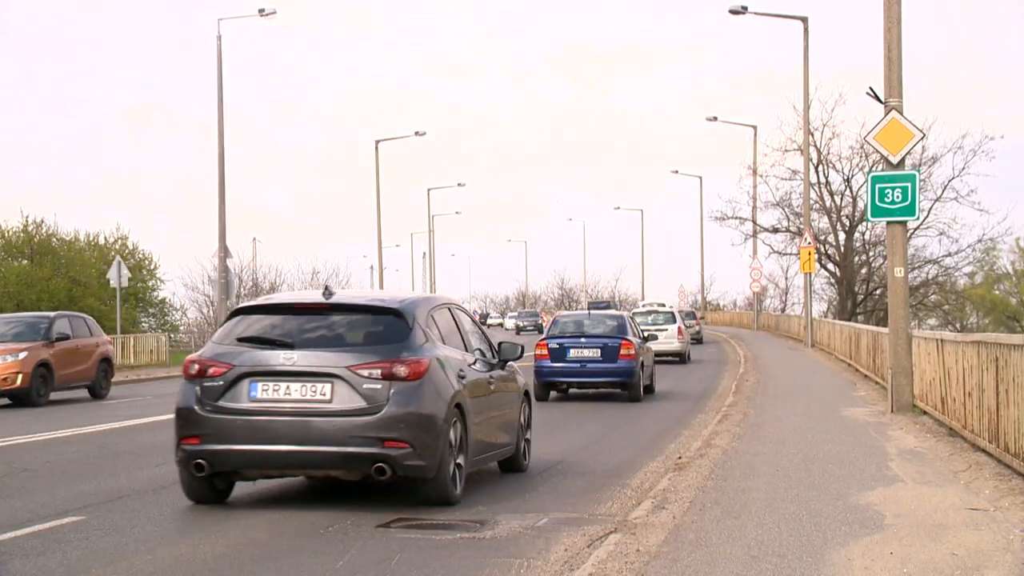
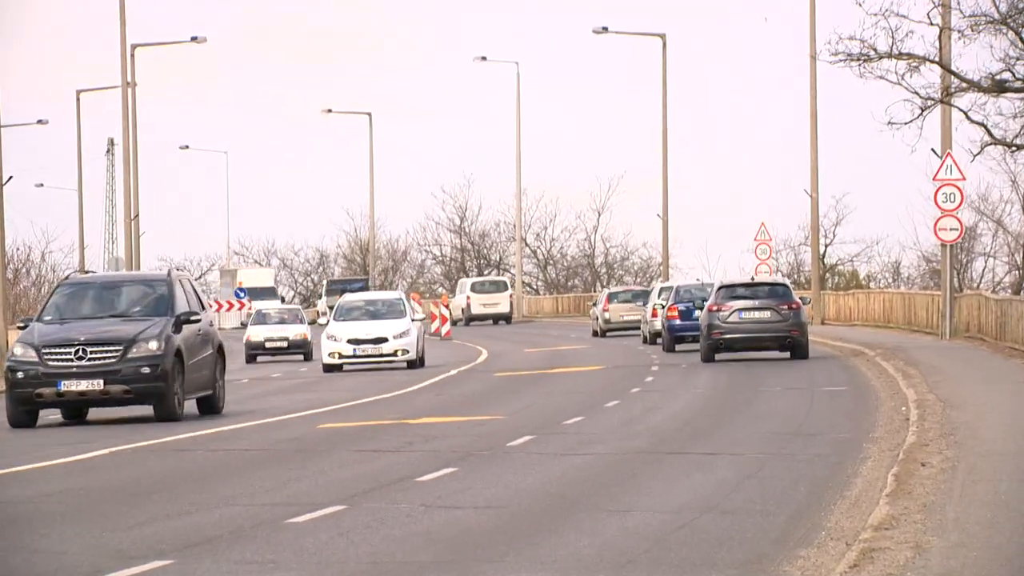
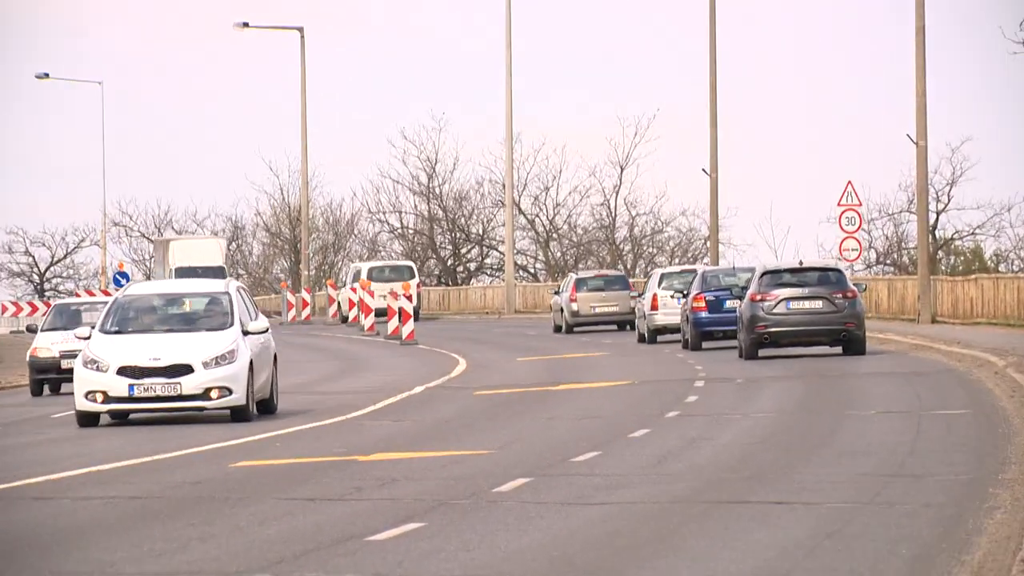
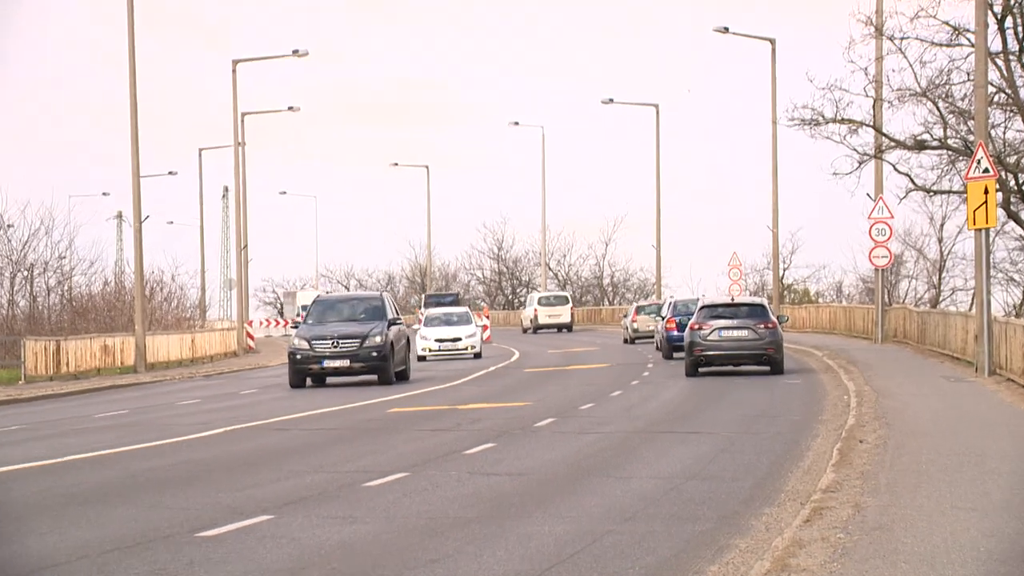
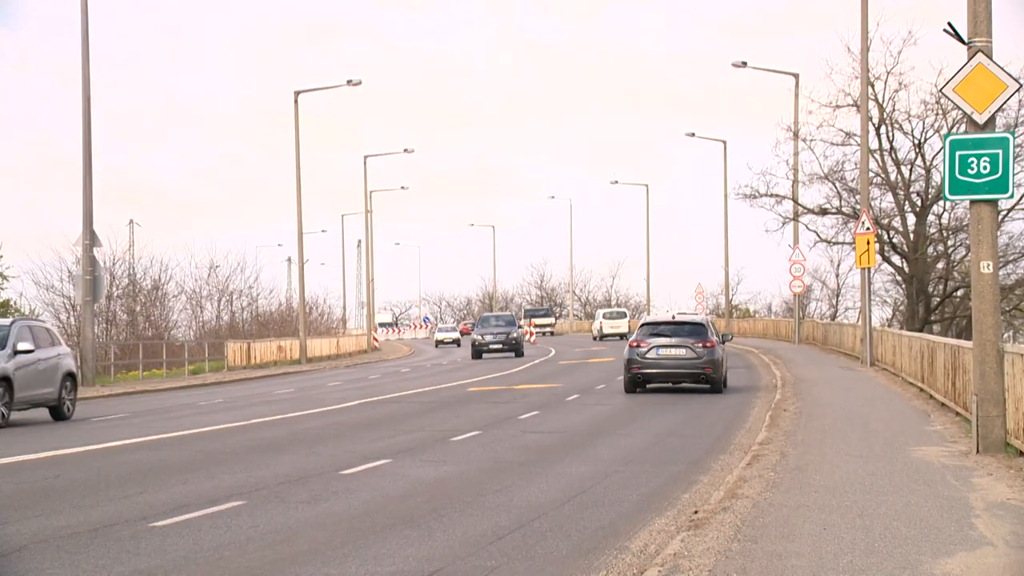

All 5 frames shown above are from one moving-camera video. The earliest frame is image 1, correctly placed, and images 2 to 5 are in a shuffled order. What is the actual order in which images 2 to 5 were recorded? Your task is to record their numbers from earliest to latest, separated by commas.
5, 4, 2, 3
